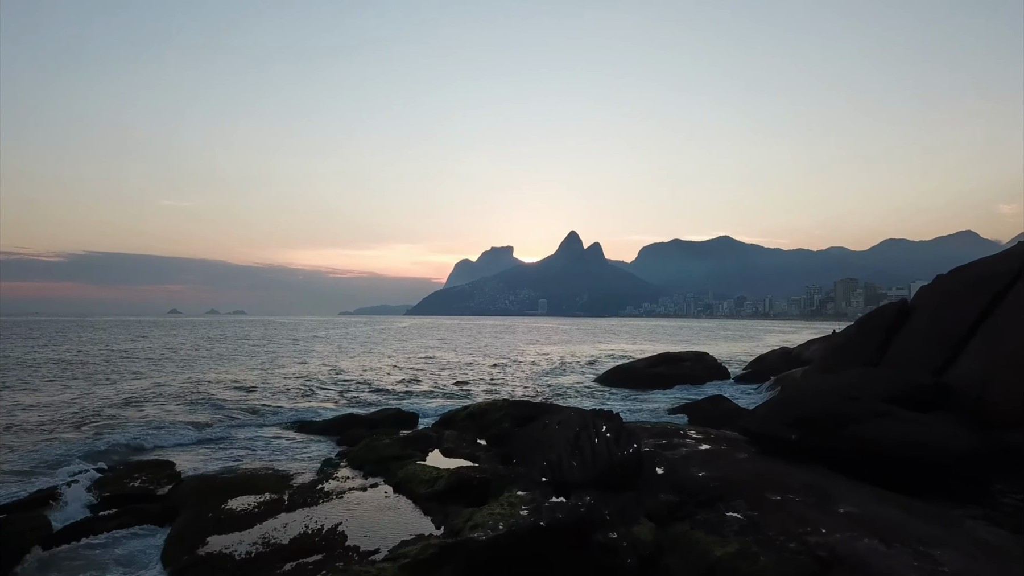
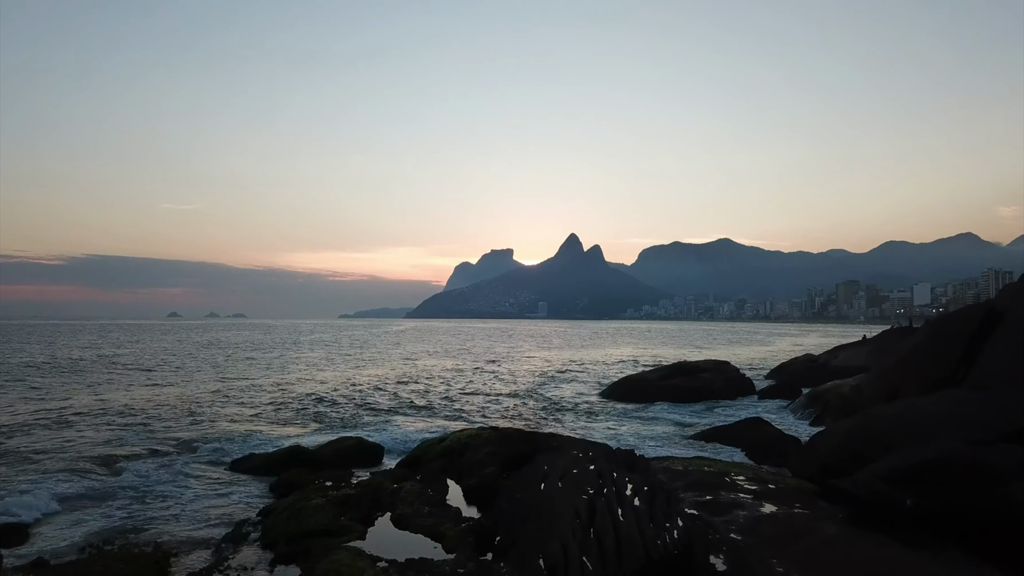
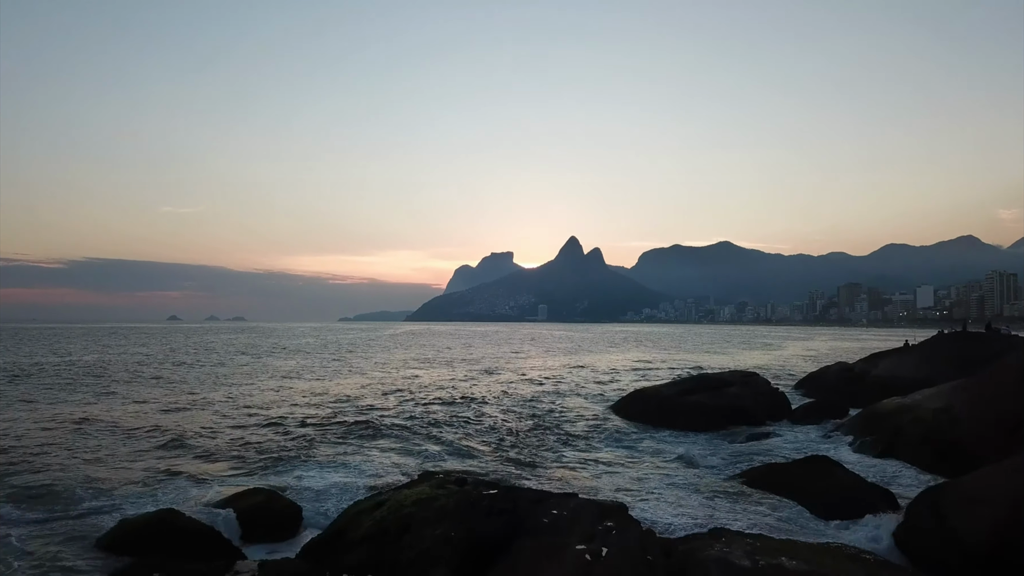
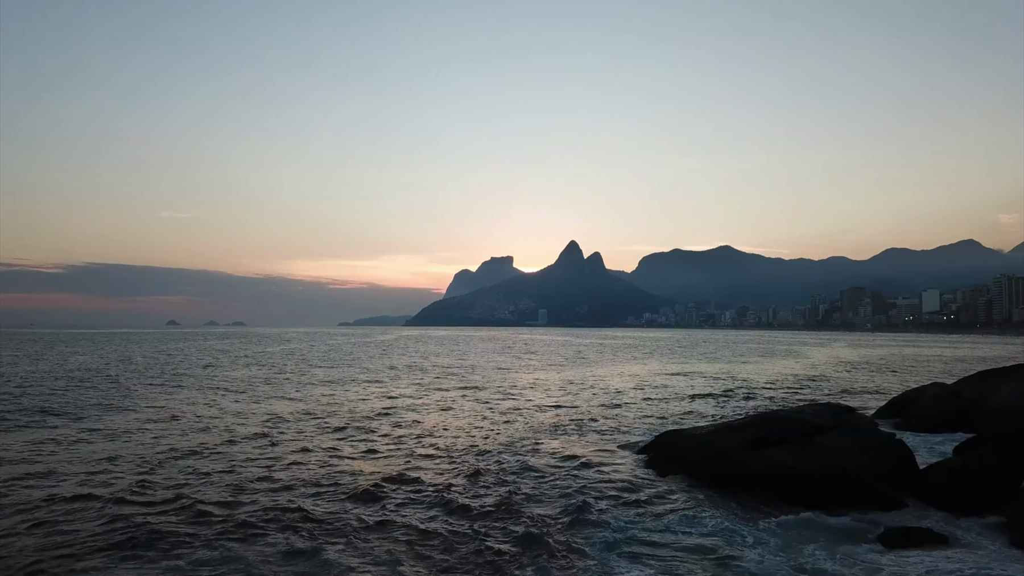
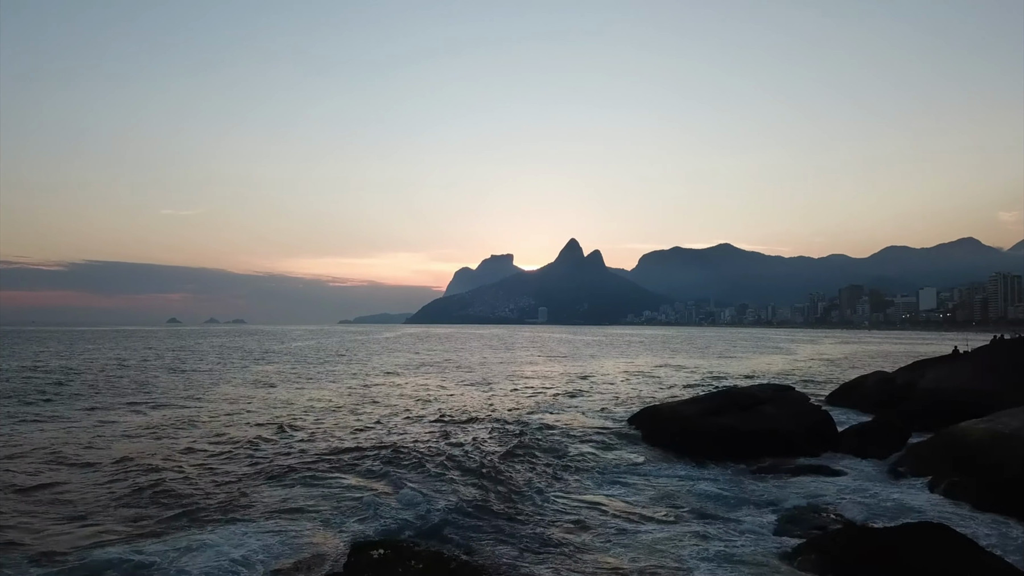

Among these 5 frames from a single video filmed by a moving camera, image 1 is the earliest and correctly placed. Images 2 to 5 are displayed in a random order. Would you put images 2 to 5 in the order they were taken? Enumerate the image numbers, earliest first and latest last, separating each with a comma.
2, 3, 5, 4
